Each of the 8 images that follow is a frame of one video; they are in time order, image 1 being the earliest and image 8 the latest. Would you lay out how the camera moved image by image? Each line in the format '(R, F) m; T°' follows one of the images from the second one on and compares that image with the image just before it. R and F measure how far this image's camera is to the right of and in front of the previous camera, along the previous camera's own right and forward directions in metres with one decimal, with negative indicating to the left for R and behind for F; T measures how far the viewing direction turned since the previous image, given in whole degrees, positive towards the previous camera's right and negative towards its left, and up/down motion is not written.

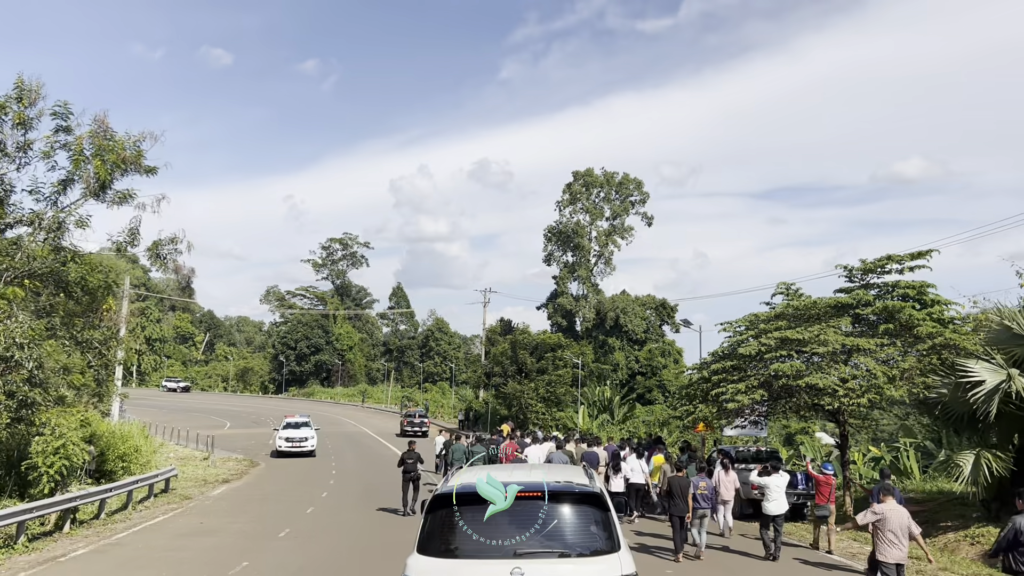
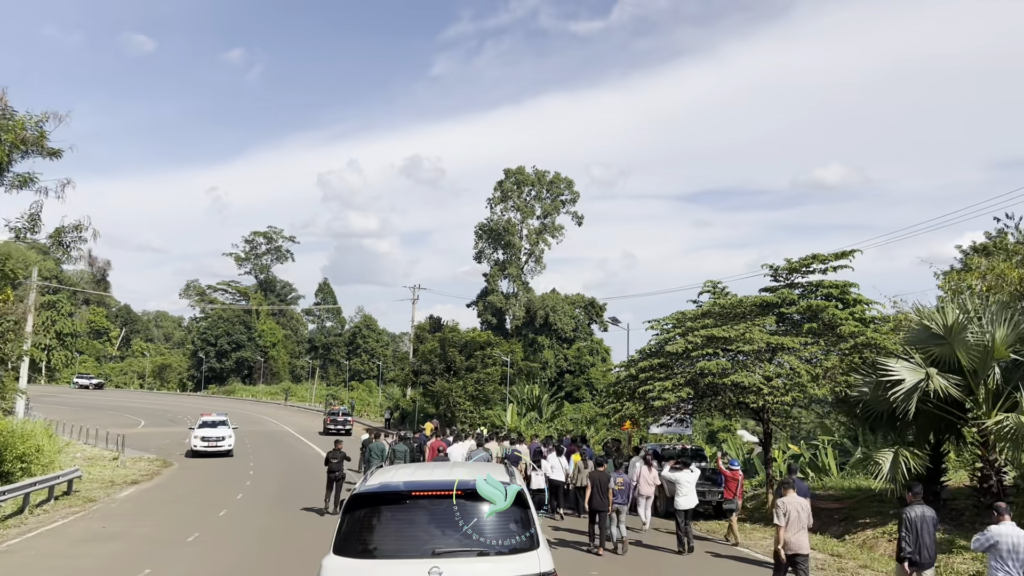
(+0.1, +0.4) m; +5°
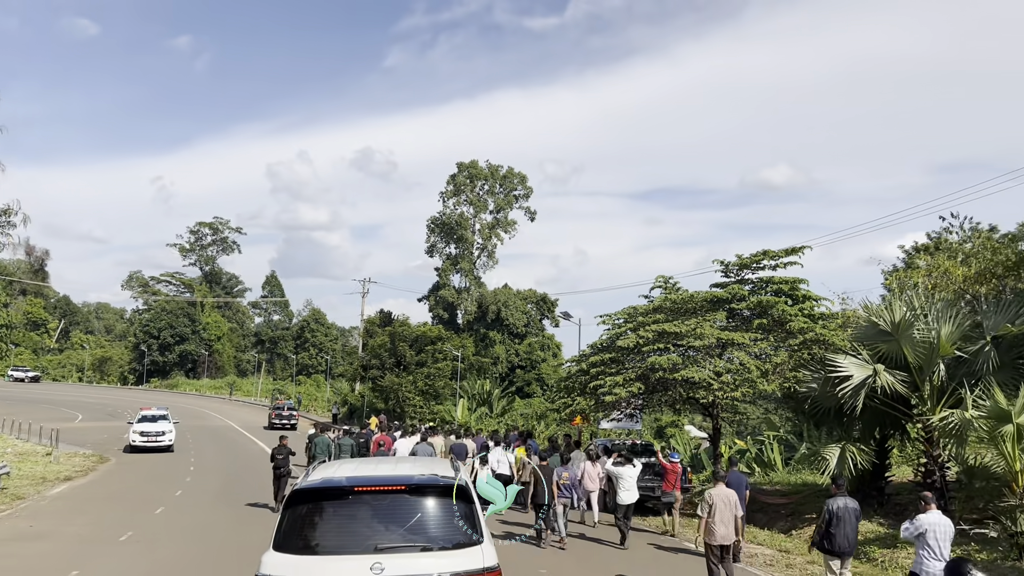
(0.0, +0.3) m; +3°
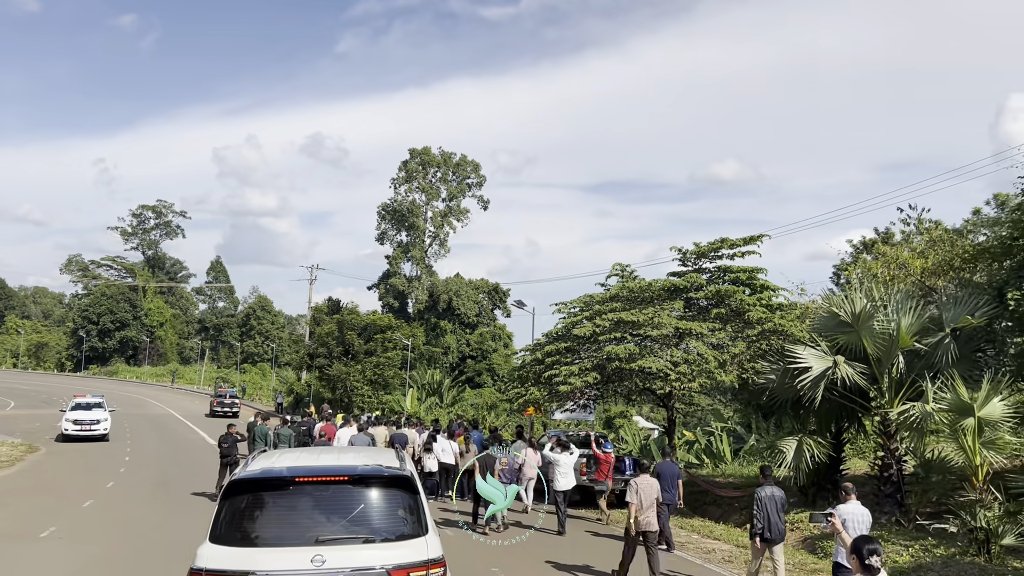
(0.0, +0.5) m; +3°
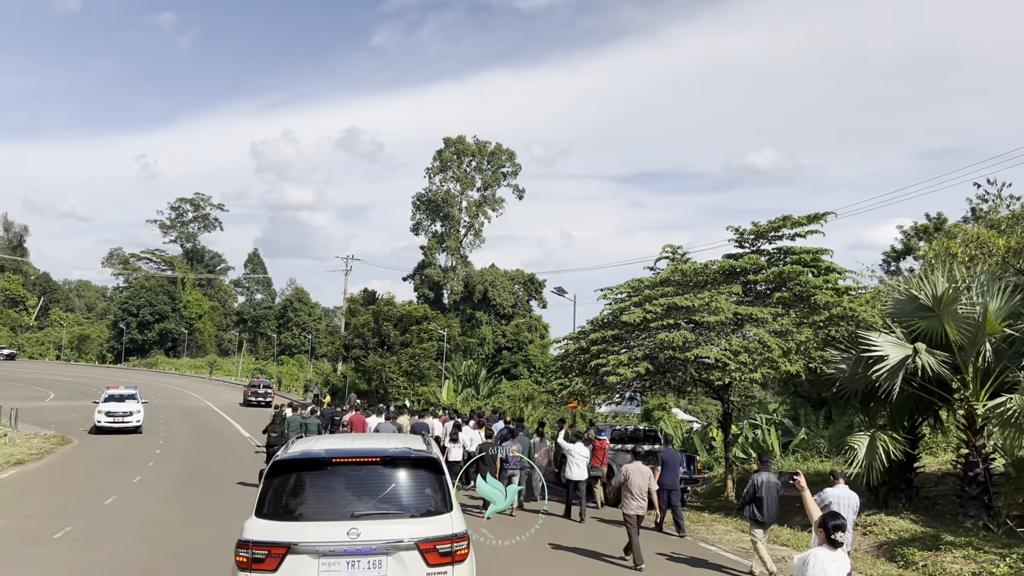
(-0.1, +1.0) m; -2°
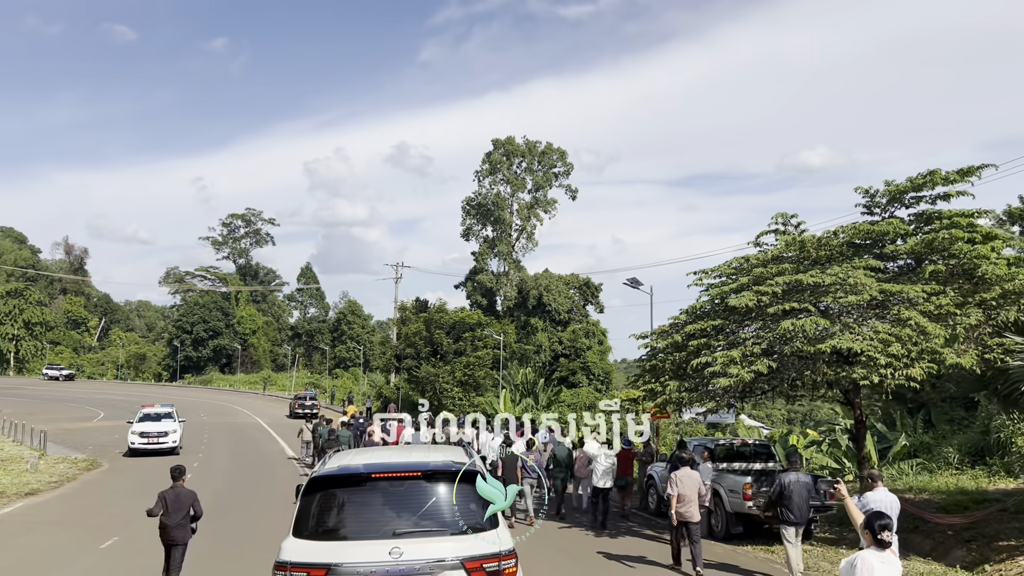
(-0.3, +2.6) m; -4°
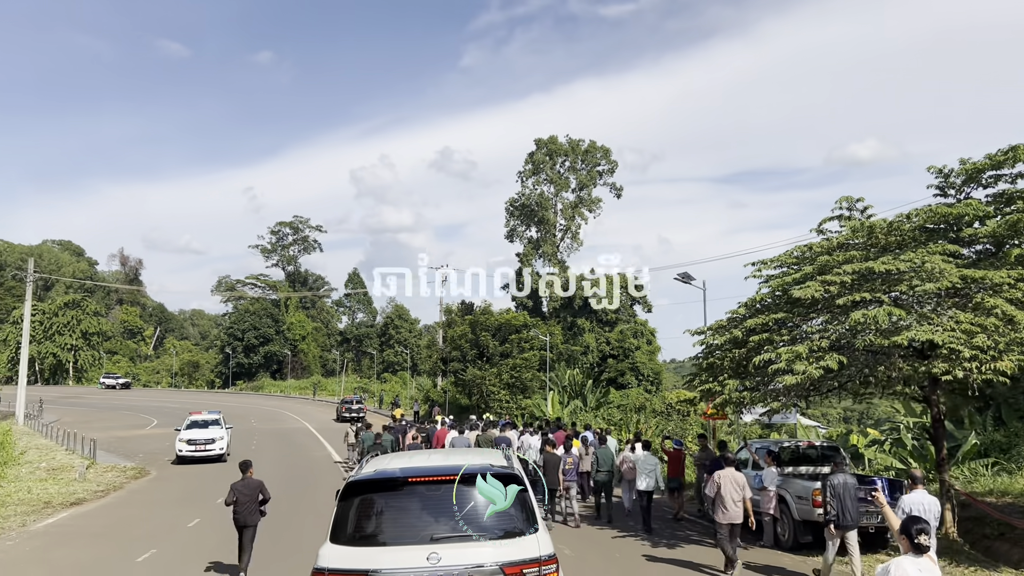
(0.0, +0.6) m; -3°
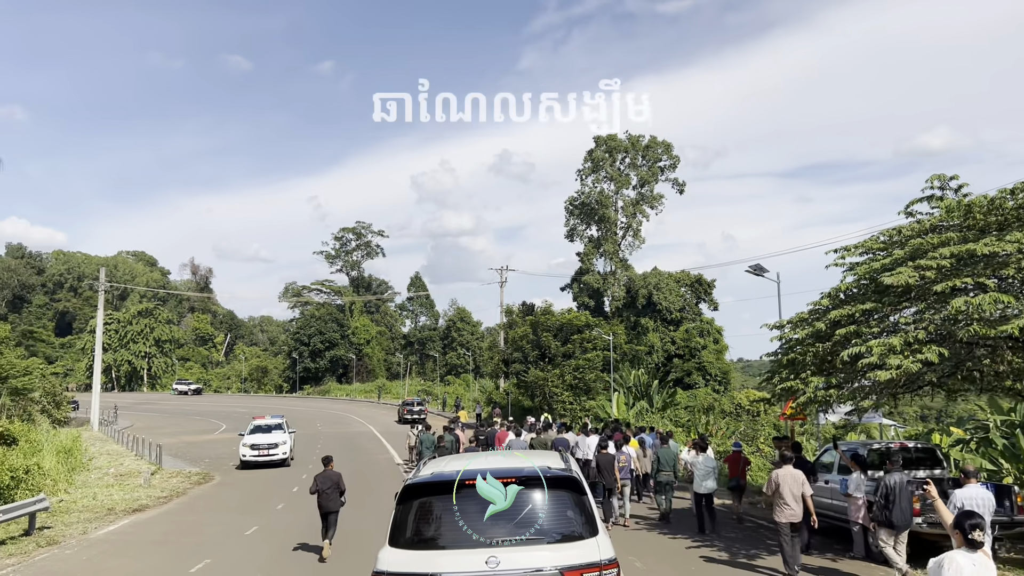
(0.0, +0.6) m; -4°
